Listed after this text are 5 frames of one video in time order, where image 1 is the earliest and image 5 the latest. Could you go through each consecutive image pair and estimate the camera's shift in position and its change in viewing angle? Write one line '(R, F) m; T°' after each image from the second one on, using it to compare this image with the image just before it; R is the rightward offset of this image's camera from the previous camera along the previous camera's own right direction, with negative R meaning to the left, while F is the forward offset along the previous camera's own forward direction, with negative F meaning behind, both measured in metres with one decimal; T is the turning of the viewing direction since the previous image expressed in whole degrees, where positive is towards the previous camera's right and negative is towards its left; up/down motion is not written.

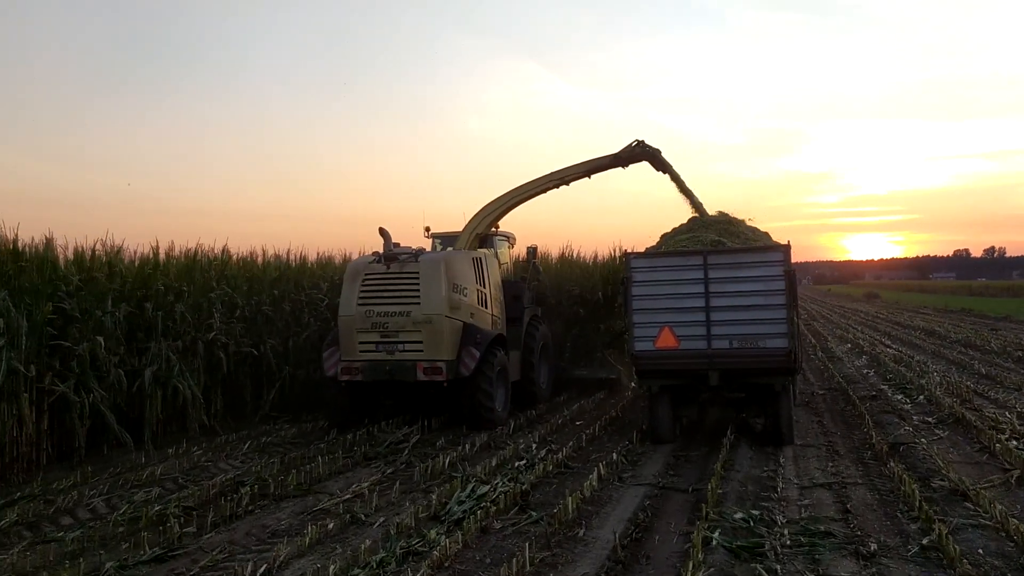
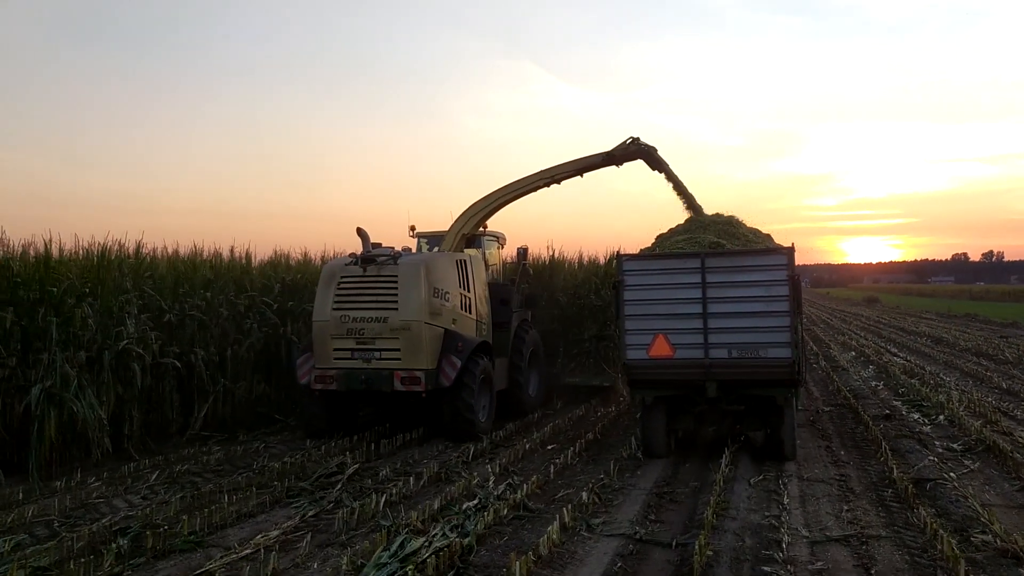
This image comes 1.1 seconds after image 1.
(+0.3, +1.2) m; 0°
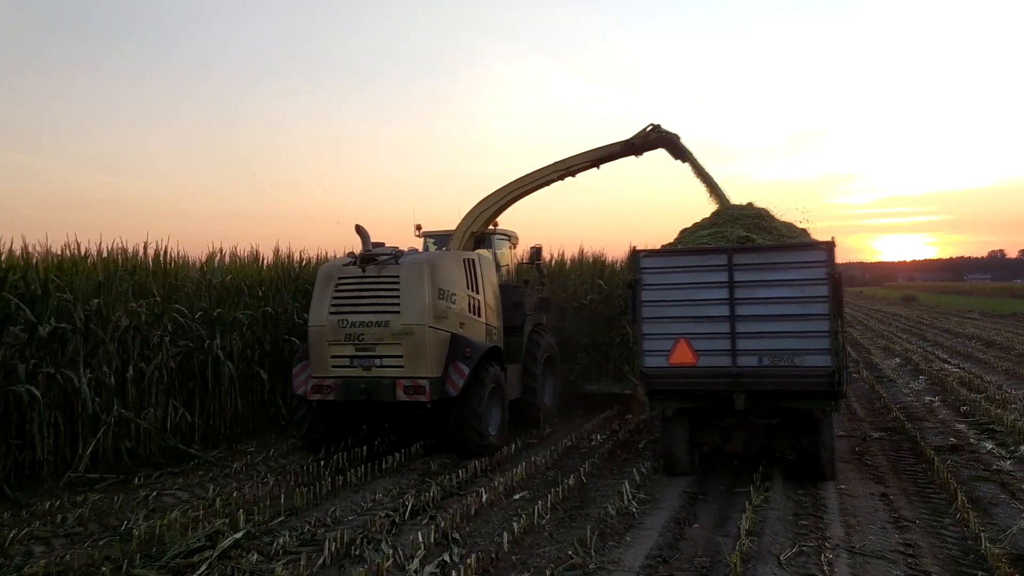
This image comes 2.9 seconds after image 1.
(+0.5, +1.8) m; -2°
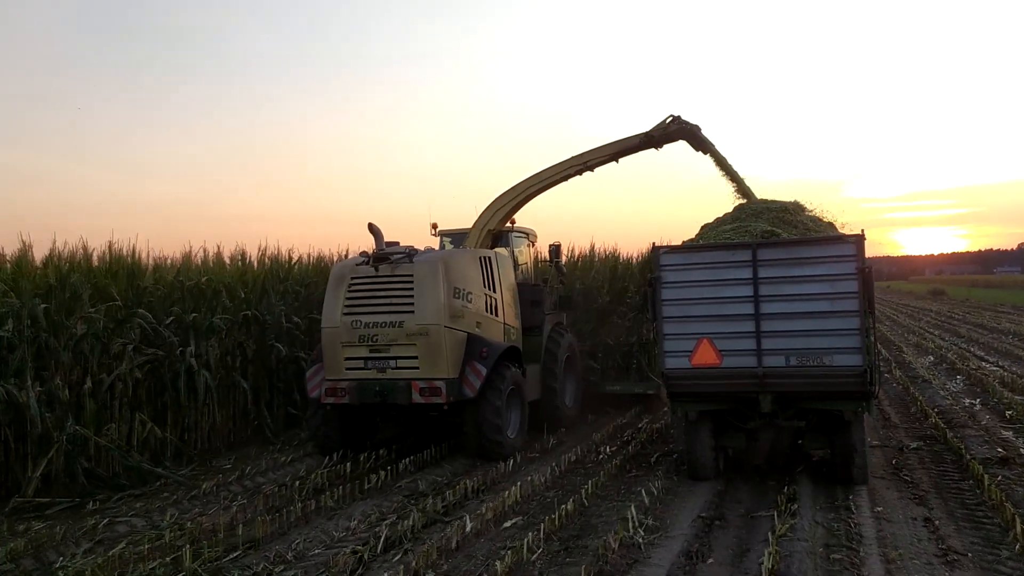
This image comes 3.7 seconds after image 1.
(+0.2, +0.7) m; -1°
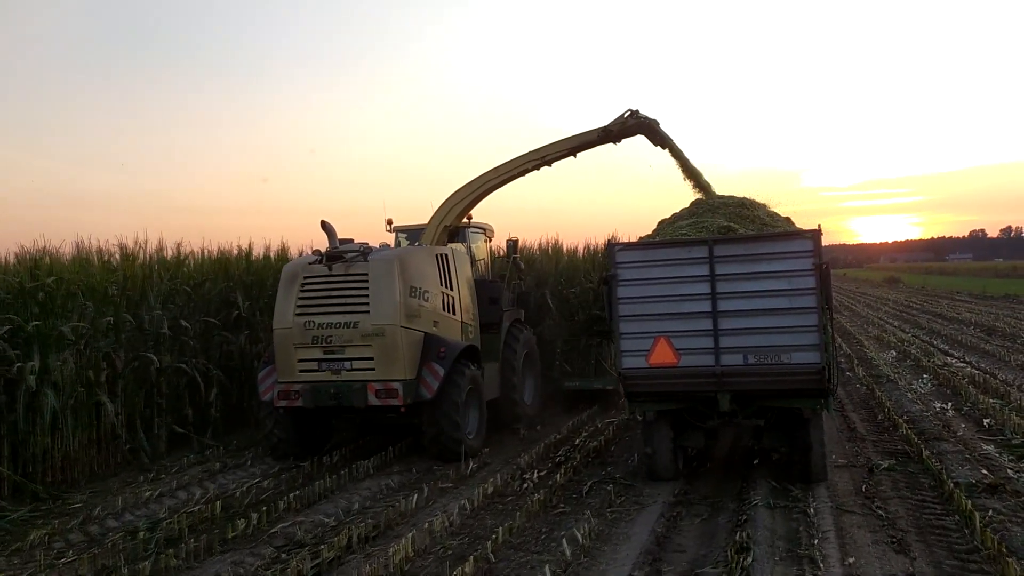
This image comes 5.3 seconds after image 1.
(+0.4, +1.1) m; +2°
